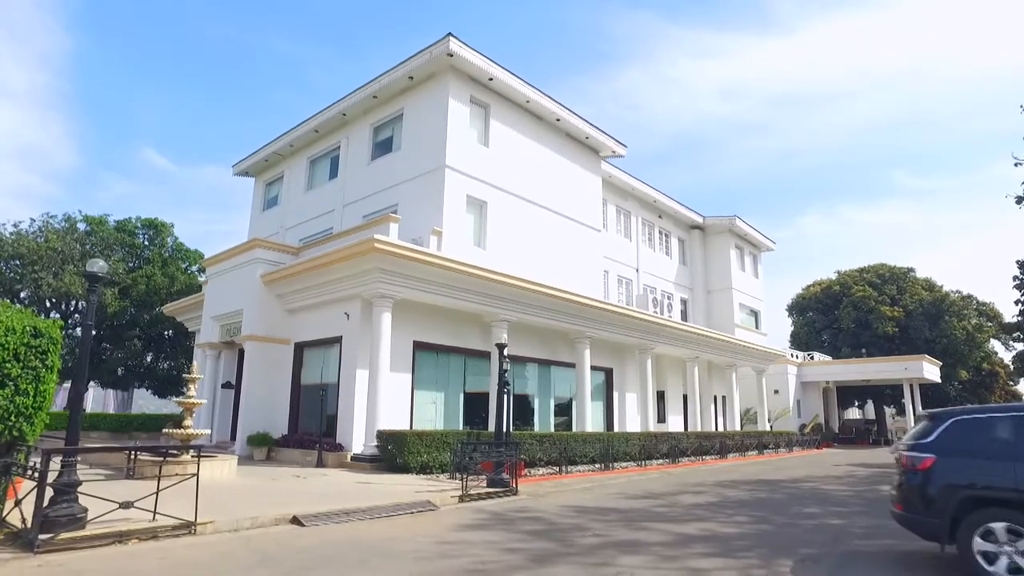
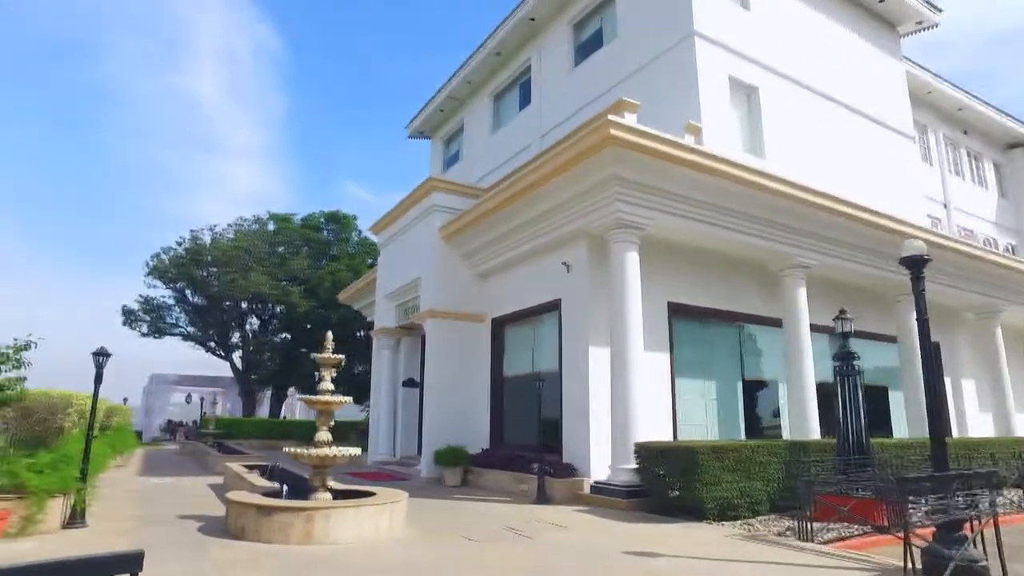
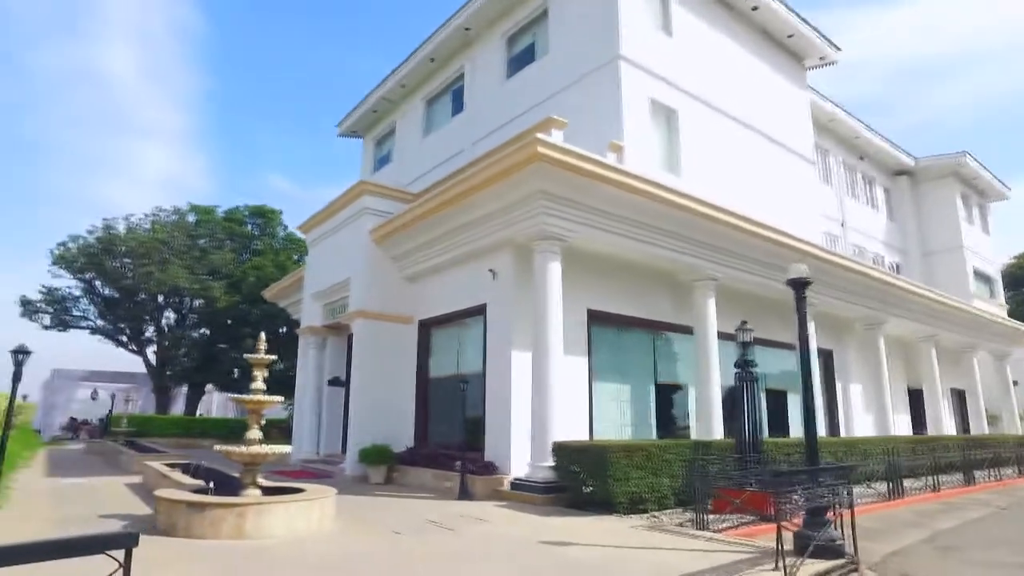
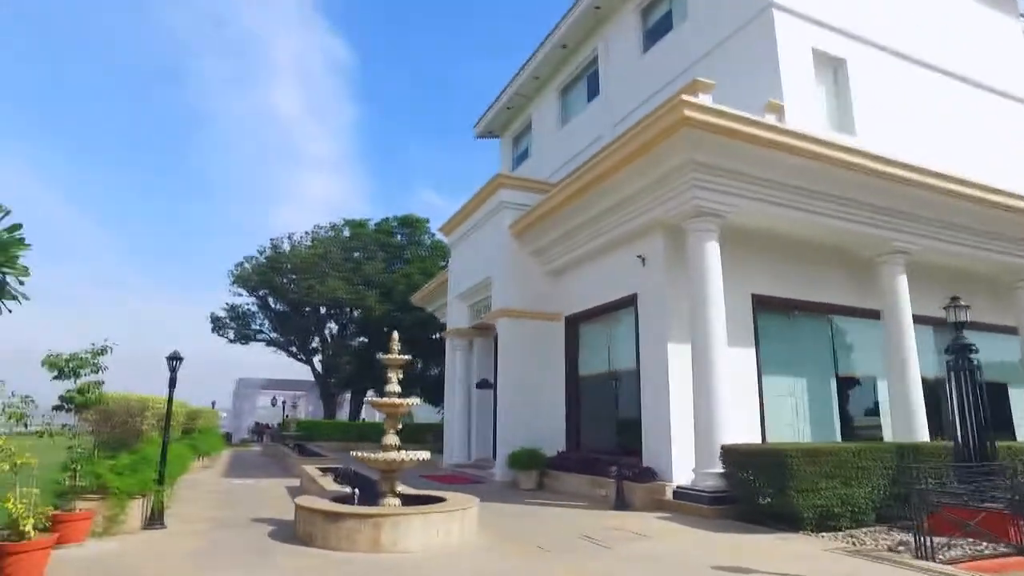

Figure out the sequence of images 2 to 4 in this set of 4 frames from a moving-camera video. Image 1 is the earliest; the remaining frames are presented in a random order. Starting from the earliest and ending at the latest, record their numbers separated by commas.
3, 2, 4
